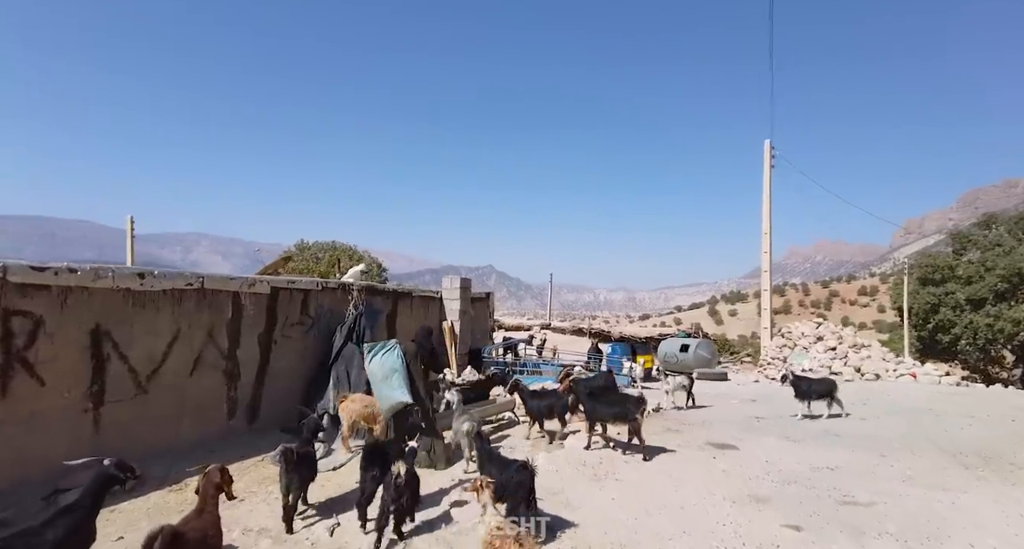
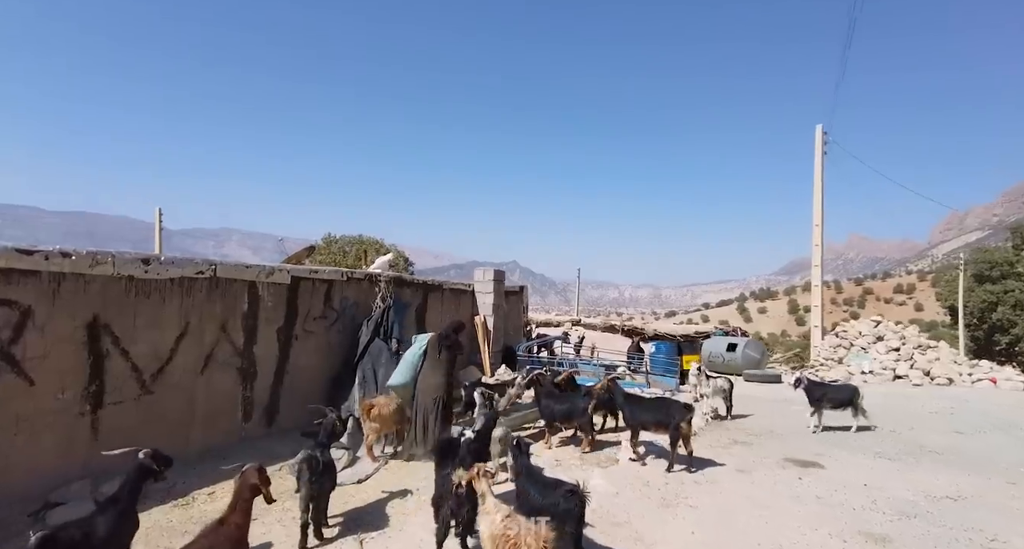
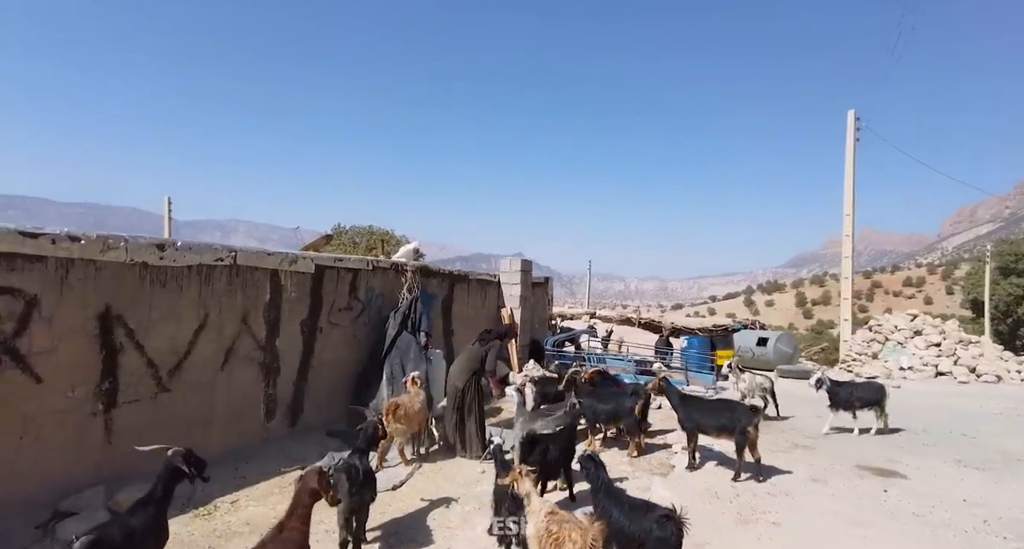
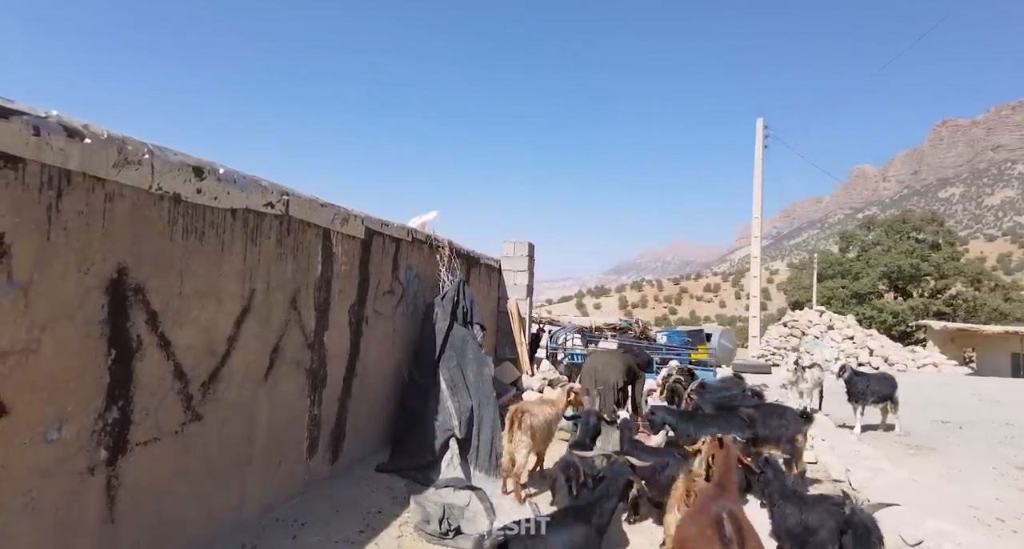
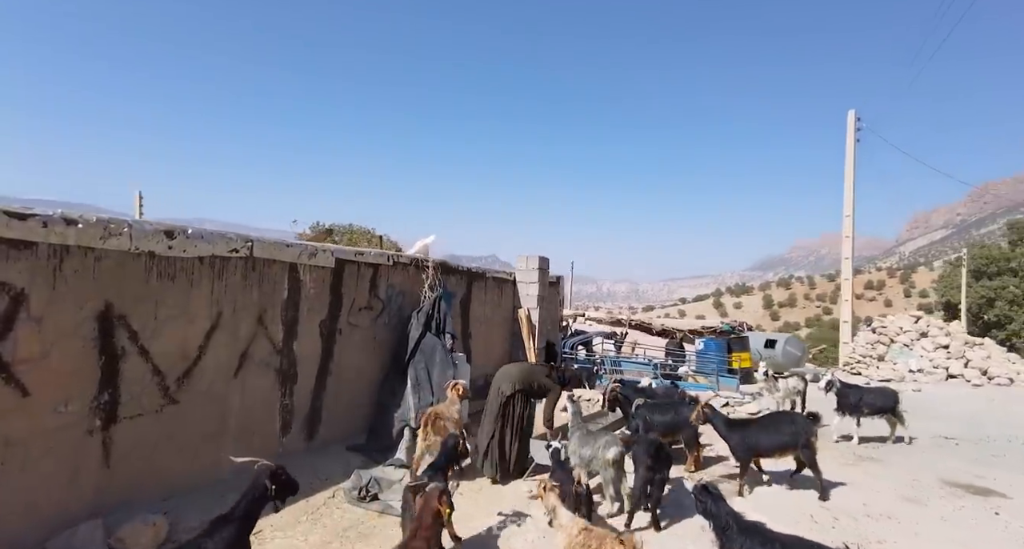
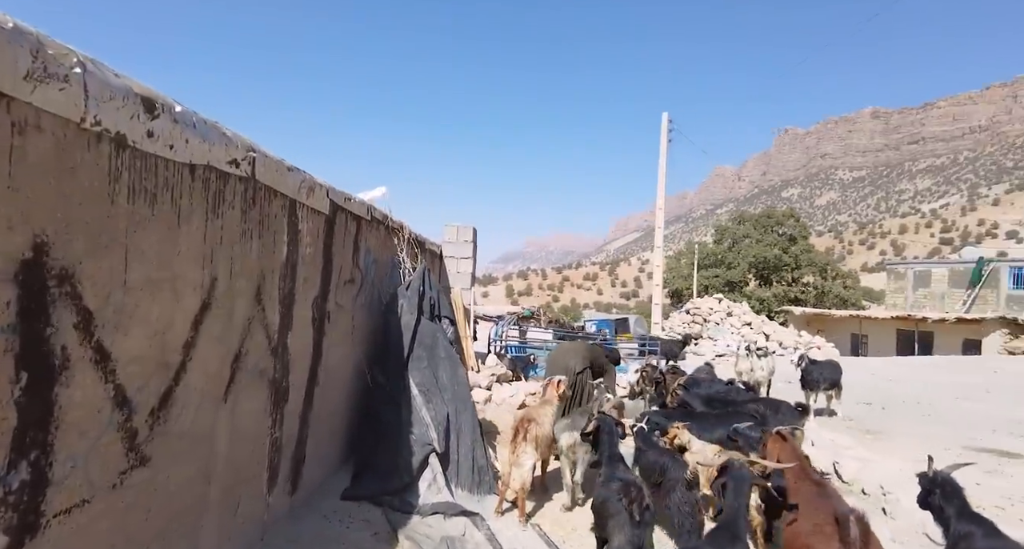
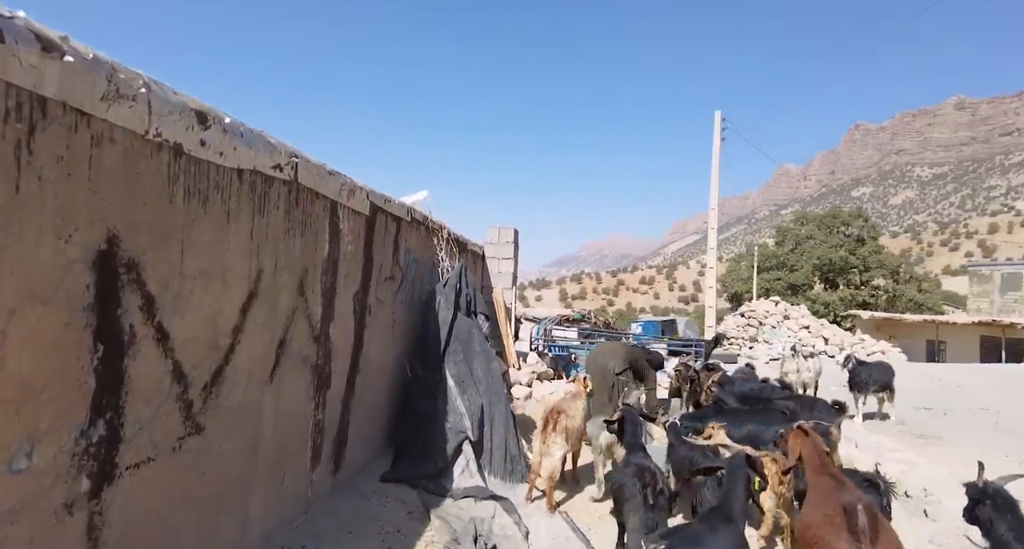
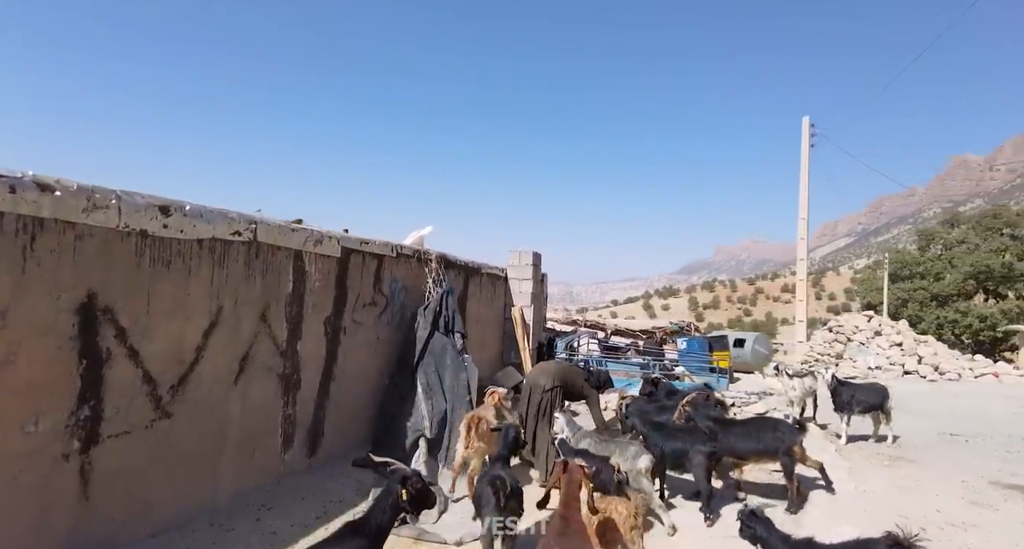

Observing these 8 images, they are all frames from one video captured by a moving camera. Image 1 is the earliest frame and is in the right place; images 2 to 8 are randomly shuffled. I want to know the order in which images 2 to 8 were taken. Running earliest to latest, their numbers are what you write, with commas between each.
2, 3, 5, 8, 4, 7, 6
